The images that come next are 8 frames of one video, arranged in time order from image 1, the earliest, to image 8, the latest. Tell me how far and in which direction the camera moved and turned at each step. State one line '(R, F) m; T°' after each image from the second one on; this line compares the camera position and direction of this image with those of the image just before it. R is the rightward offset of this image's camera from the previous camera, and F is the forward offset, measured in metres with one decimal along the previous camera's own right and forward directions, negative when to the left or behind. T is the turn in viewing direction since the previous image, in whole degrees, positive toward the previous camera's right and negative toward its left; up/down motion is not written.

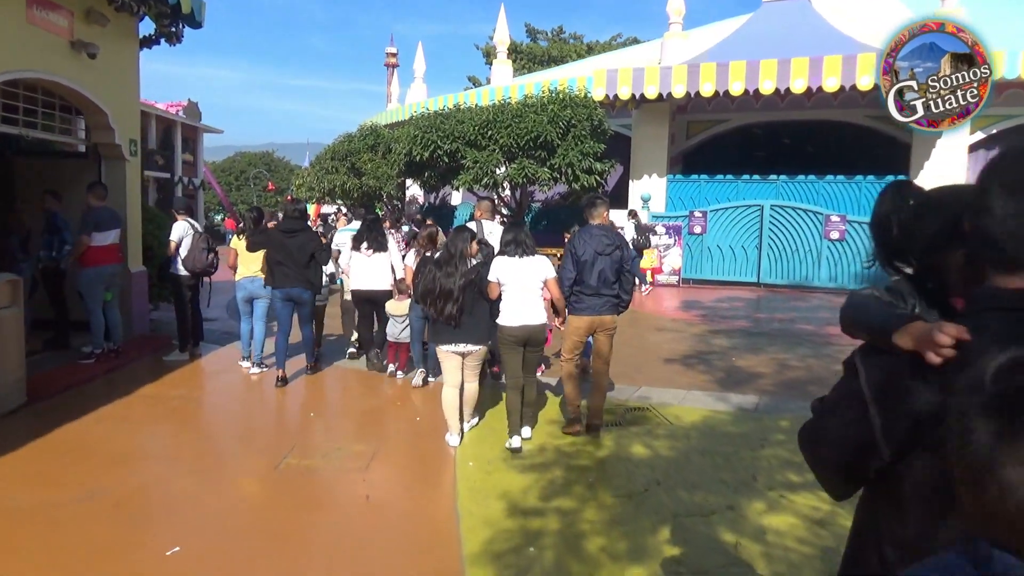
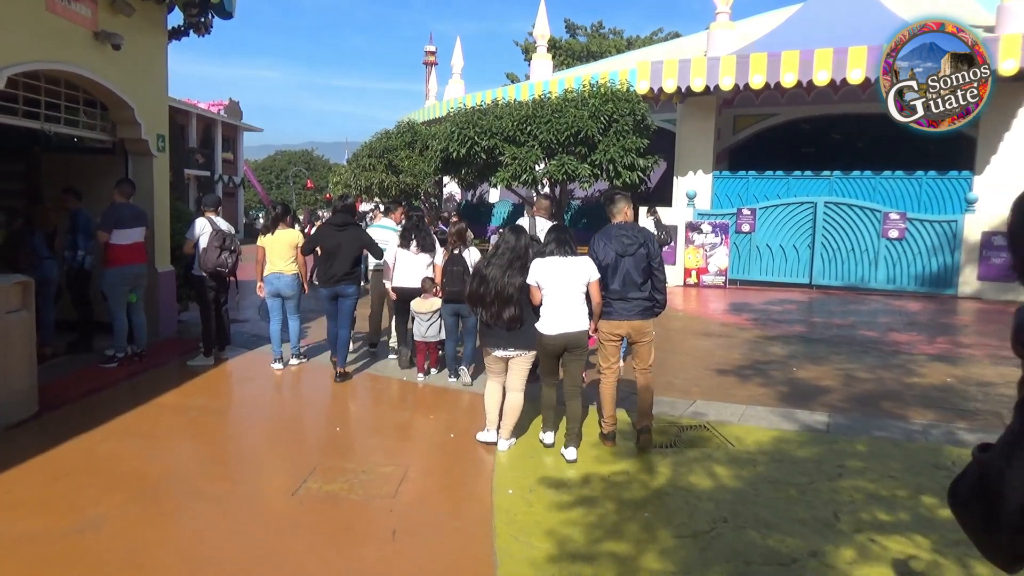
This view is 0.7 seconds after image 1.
(0.0, +0.5) m; -3°
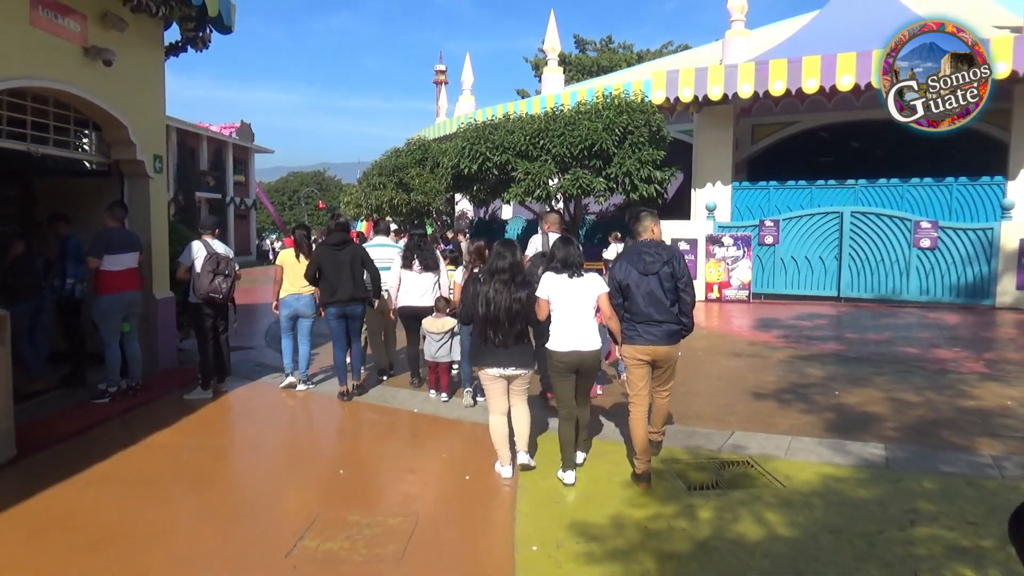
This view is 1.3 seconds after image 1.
(0.0, +0.5) m; -1°
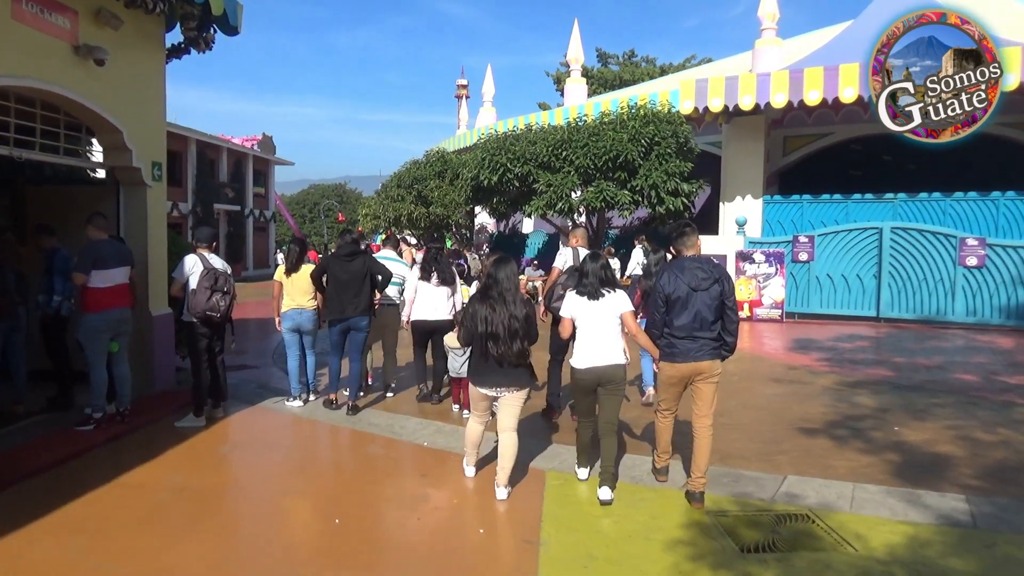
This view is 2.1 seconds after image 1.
(0.0, +0.6) m; -1°
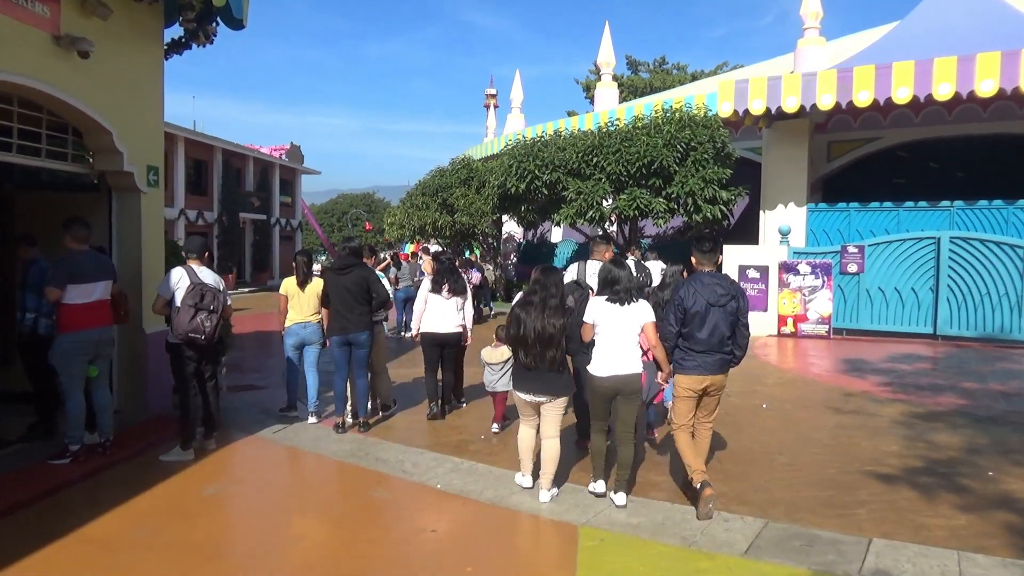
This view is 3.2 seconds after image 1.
(0.0, +0.7) m; -2°
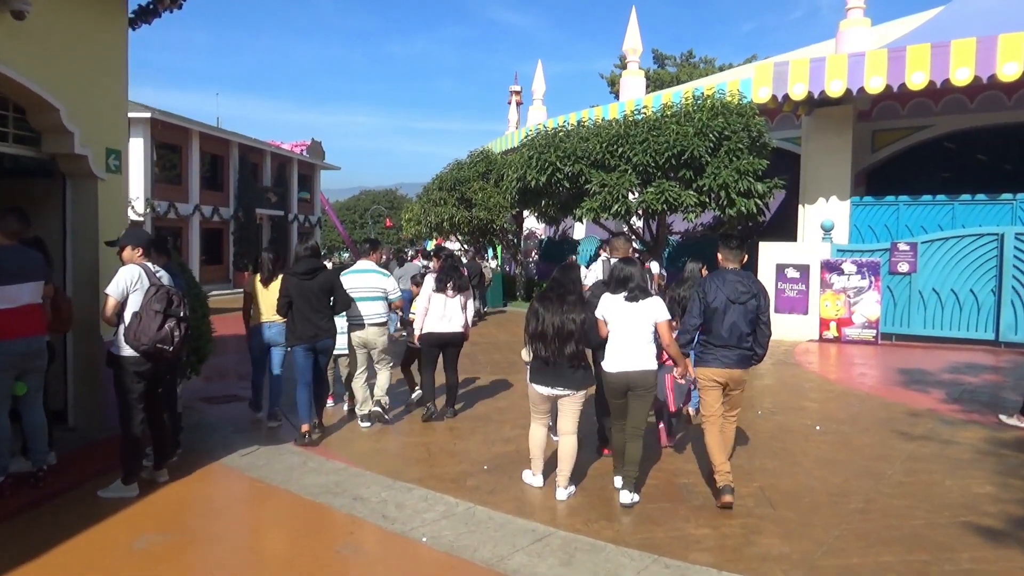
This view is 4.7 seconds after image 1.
(+0.1, +0.9) m; -2°
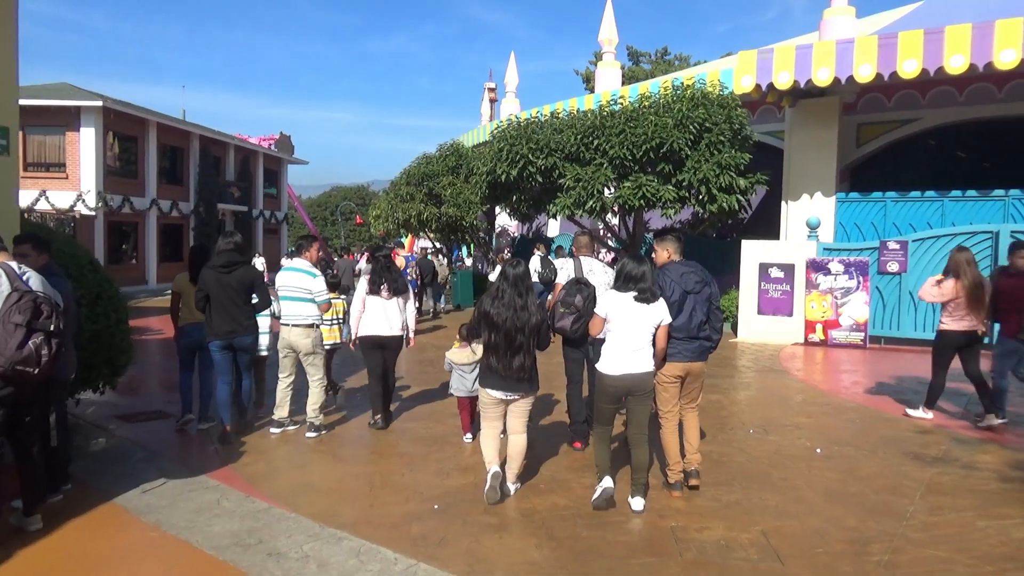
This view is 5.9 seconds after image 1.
(+0.1, +0.8) m; +2°
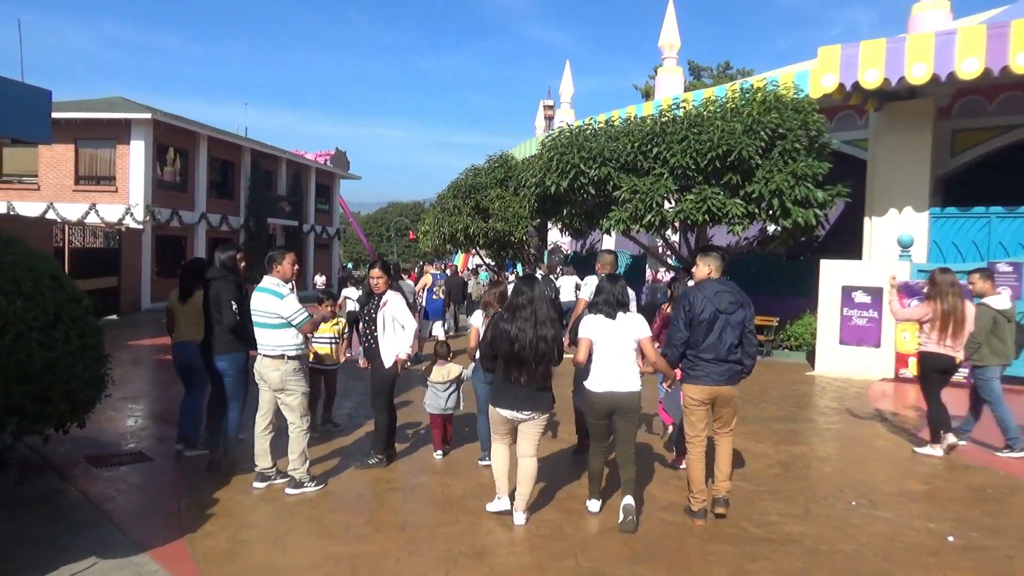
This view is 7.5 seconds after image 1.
(+0.1, +1.1) m; -4°
